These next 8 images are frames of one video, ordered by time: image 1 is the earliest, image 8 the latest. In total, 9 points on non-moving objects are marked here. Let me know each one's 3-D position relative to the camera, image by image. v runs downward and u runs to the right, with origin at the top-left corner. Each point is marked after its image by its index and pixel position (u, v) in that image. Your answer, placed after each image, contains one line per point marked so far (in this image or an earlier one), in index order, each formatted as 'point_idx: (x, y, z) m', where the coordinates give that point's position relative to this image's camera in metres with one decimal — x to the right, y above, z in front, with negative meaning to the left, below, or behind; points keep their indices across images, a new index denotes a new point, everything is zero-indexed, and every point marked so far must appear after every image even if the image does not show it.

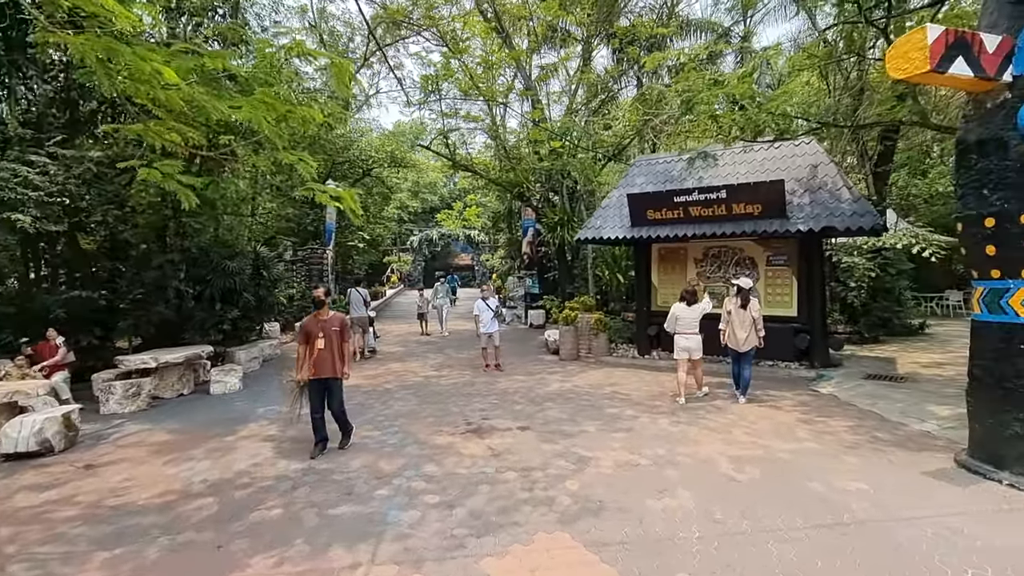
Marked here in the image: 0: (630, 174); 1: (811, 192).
0: (+2.5, +2.5, +11.3) m
1: (+5.1, +1.7, +8.9) m
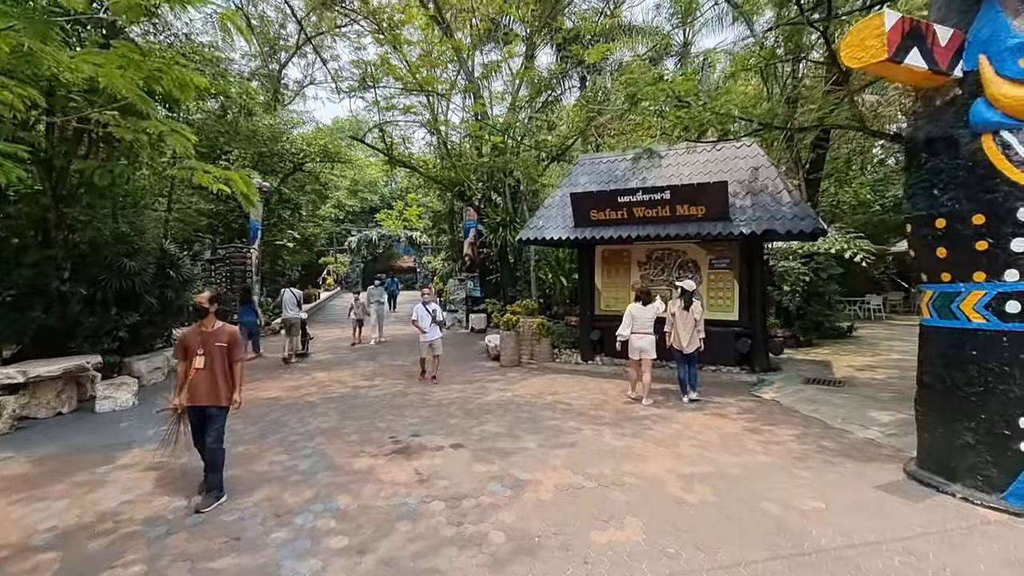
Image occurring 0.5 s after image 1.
0: (+1.3, +2.4, +10.9) m
1: (+4.1, +1.6, +8.8) m
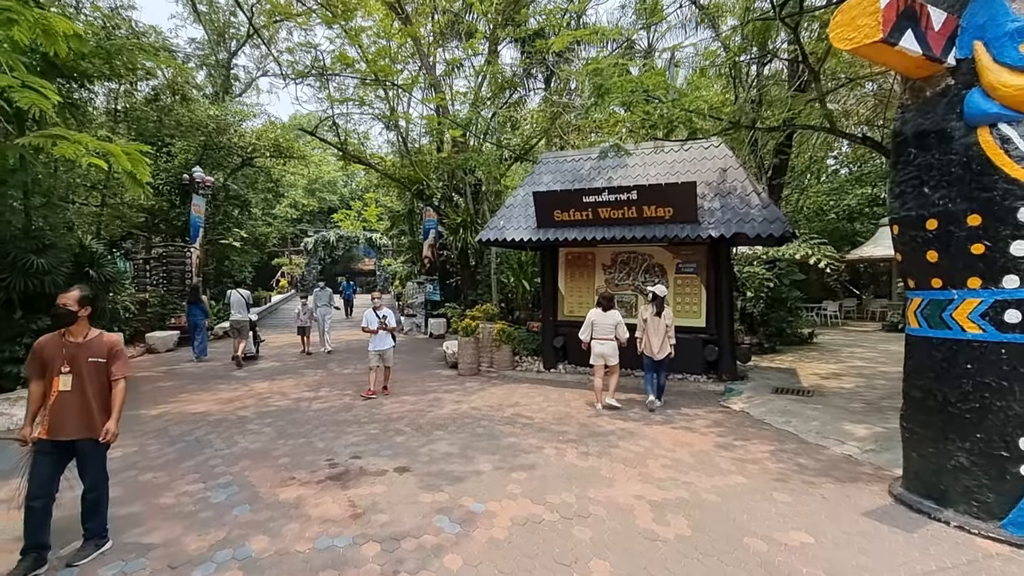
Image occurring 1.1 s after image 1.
0: (+0.5, +2.3, +10.4) m
1: (+3.4, +1.5, +8.5) m
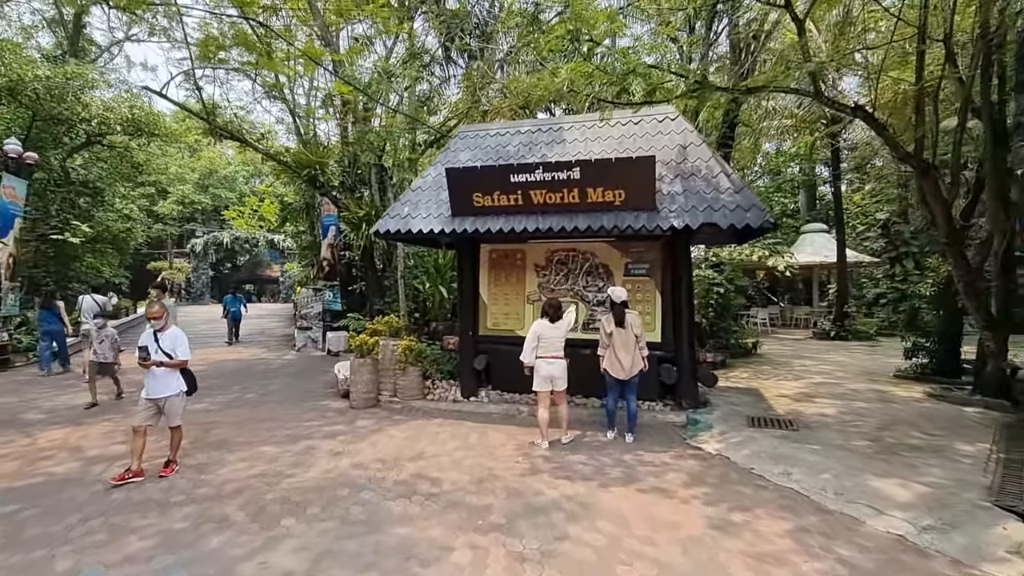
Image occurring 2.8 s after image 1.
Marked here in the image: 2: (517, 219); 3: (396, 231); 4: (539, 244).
0: (-1.0, +2.2, +8.2) m
1: (+2.2, +1.4, +6.8) m
2: (+0.1, +1.0, +7.1) m
3: (-1.7, +0.8, +7.4) m
4: (+0.4, +0.7, +8.1) m
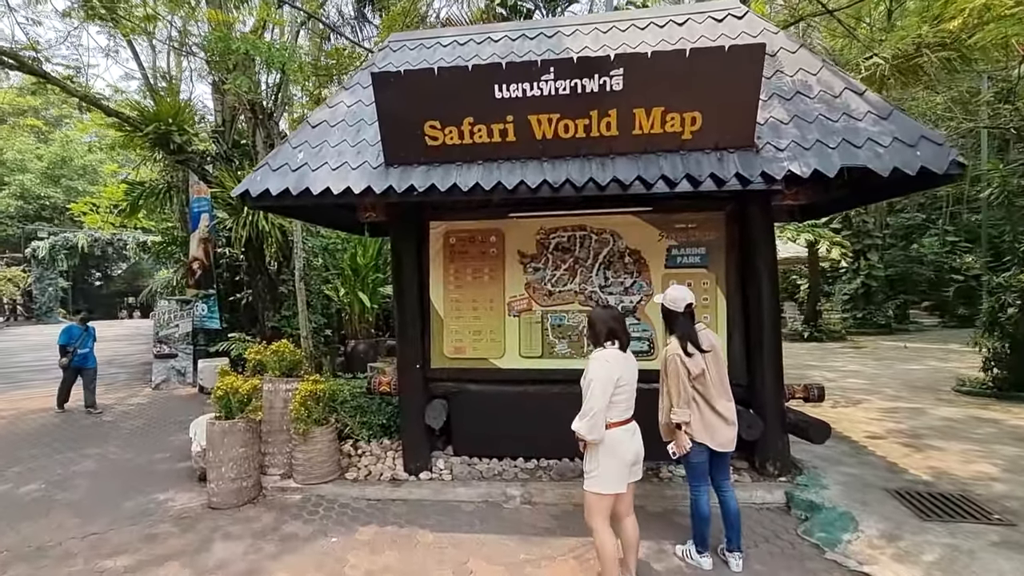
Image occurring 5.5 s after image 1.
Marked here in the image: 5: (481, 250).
0: (-1.3, +2.2, +5.0) m
1: (+2.1, +1.5, +4.0) m
2: (-0.1, +0.9, +4.0) m
3: (-1.8, +0.8, +4.1) m
4: (+0.1, +0.7, +5.0) m
5: (-0.3, +0.4, +5.1) m
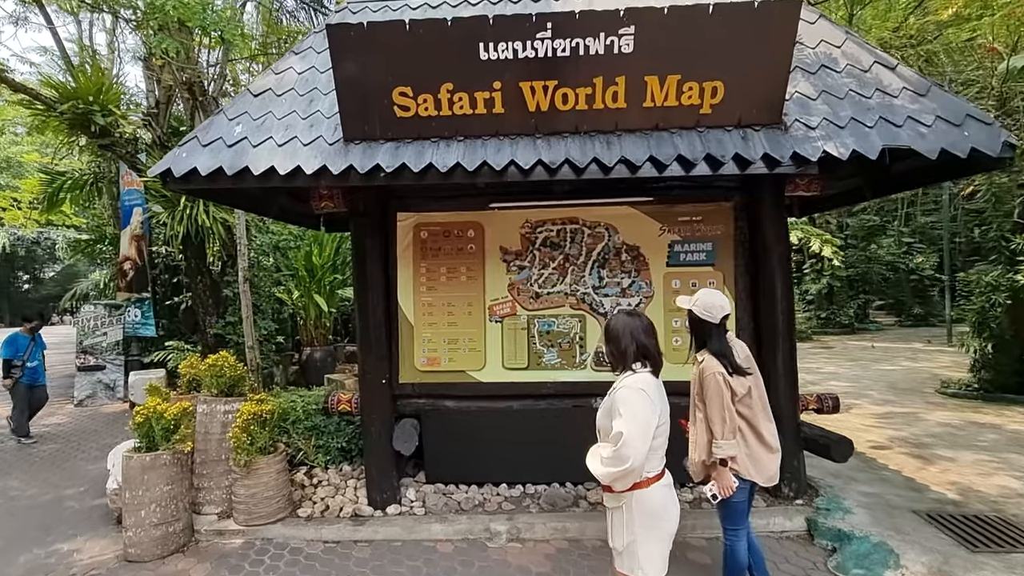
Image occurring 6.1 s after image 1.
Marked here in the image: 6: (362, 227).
0: (-1.4, +2.2, +4.2) m
1: (+2.0, +1.5, +3.5) m
2: (-0.1, +0.9, +3.4) m
3: (-1.9, +0.7, +3.3) m
4: (0.0, +0.6, +4.4) m
5: (-0.5, +0.4, +4.4) m
6: (-1.2, +0.5, +4.3) m
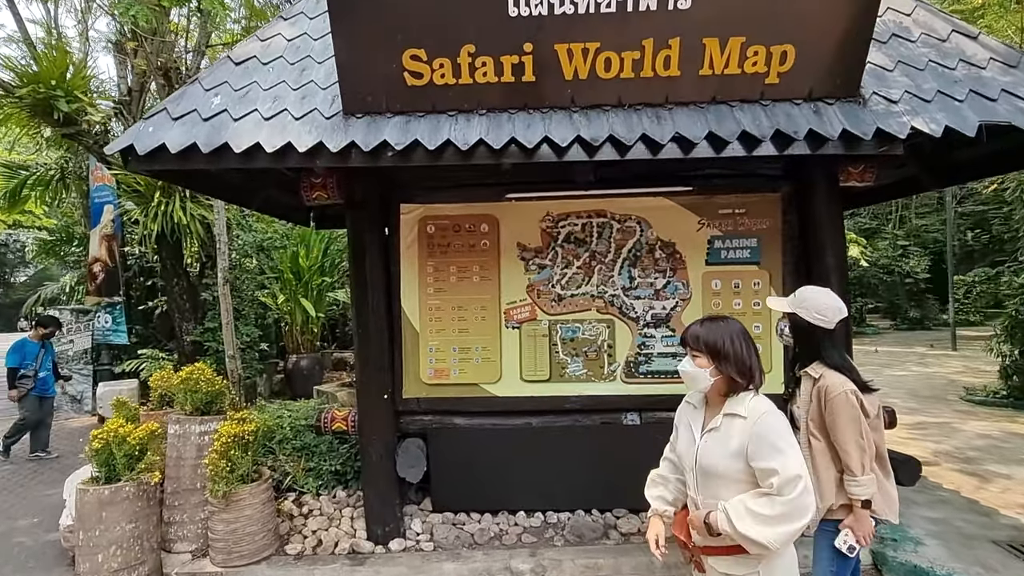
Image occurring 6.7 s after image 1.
0: (-1.3, +2.1, +3.7) m
1: (+2.2, +1.5, +3.1) m
2: (0.0, +0.9, +2.9) m
3: (-1.7, +0.7, +2.7) m
4: (+0.1, +0.6, +3.9) m
5: (-0.3, +0.4, +3.9) m
6: (-1.1, +0.5, +3.7) m
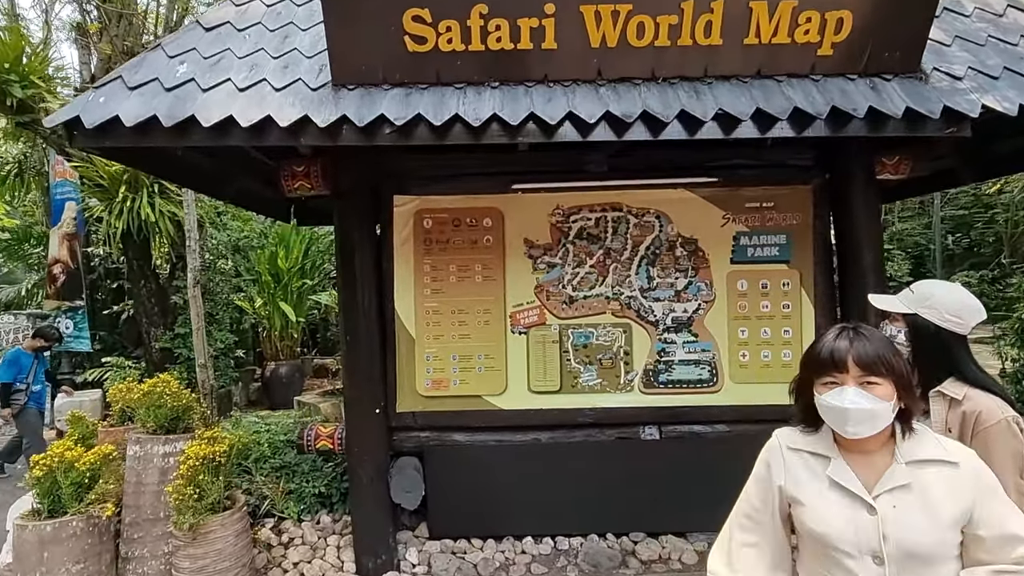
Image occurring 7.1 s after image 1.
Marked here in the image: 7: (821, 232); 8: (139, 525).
0: (-1.2, +2.1, +3.3) m
1: (+2.2, +1.5, +2.8) m
2: (+0.1, +0.9, +2.5) m
3: (-1.6, +0.7, +2.3) m
4: (+0.2, +0.6, +3.5) m
5: (-0.3, +0.4, +3.5) m
6: (-1.0, +0.5, +3.3) m
7: (+2.1, +0.4, +3.5) m
8: (-2.3, -1.4, +3.2) m
